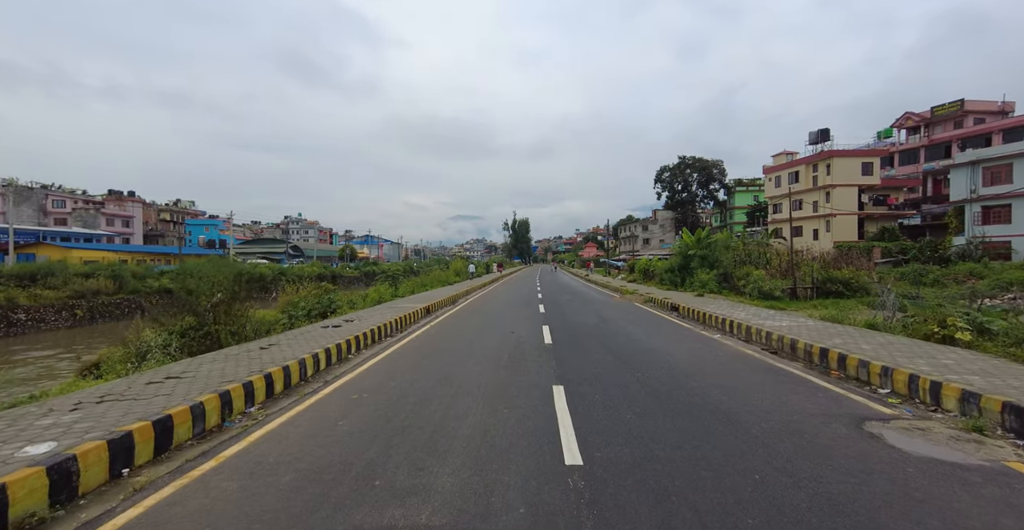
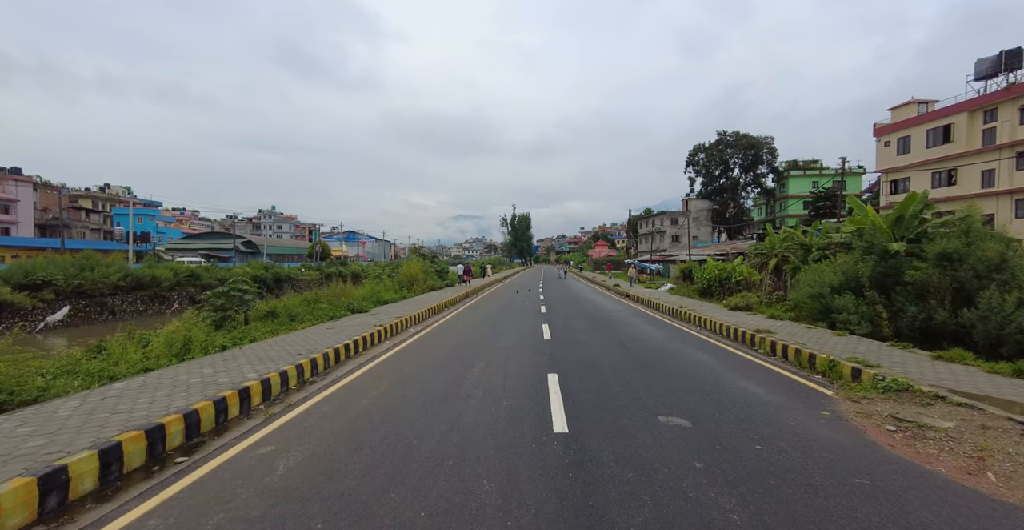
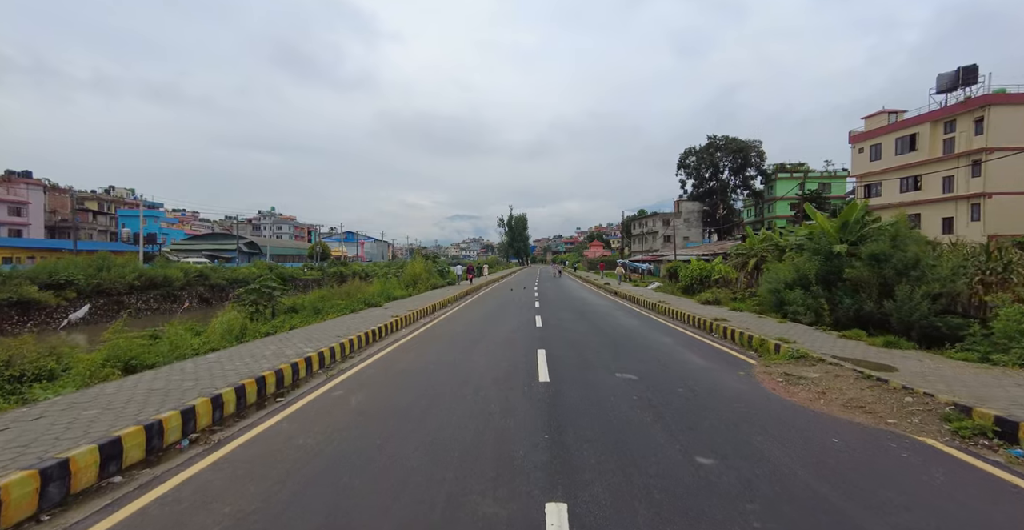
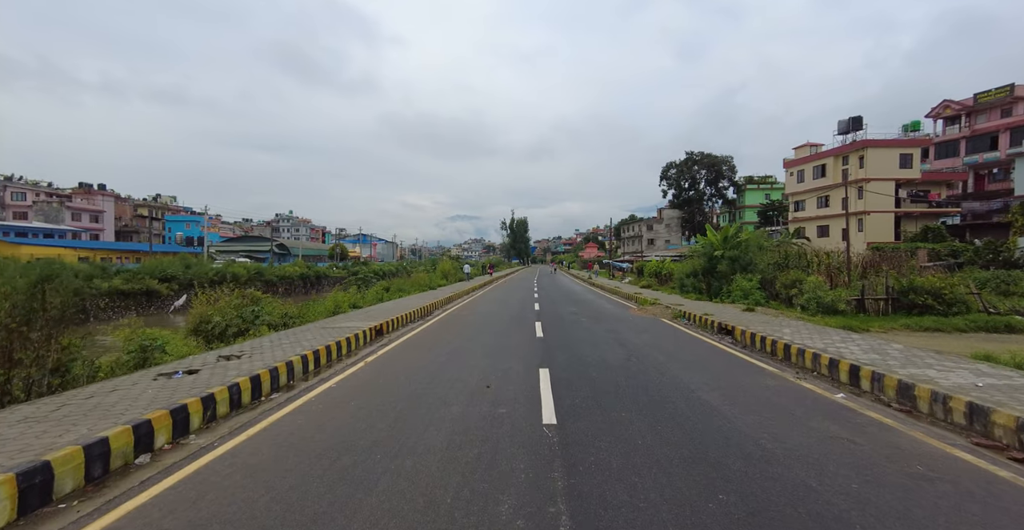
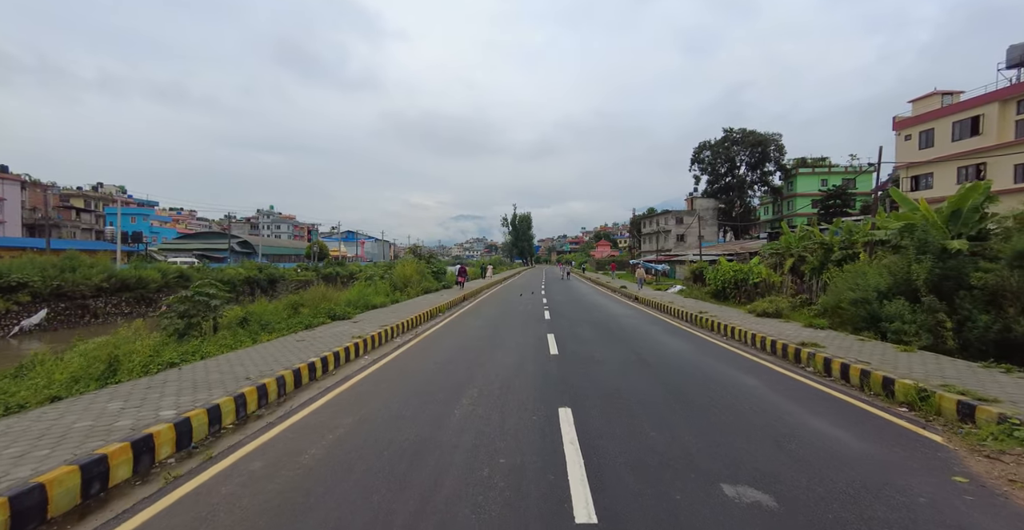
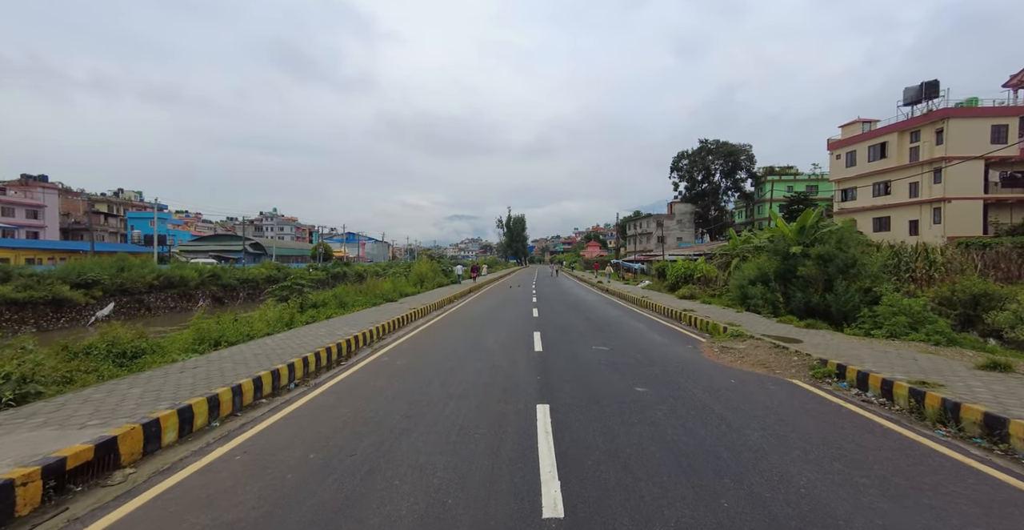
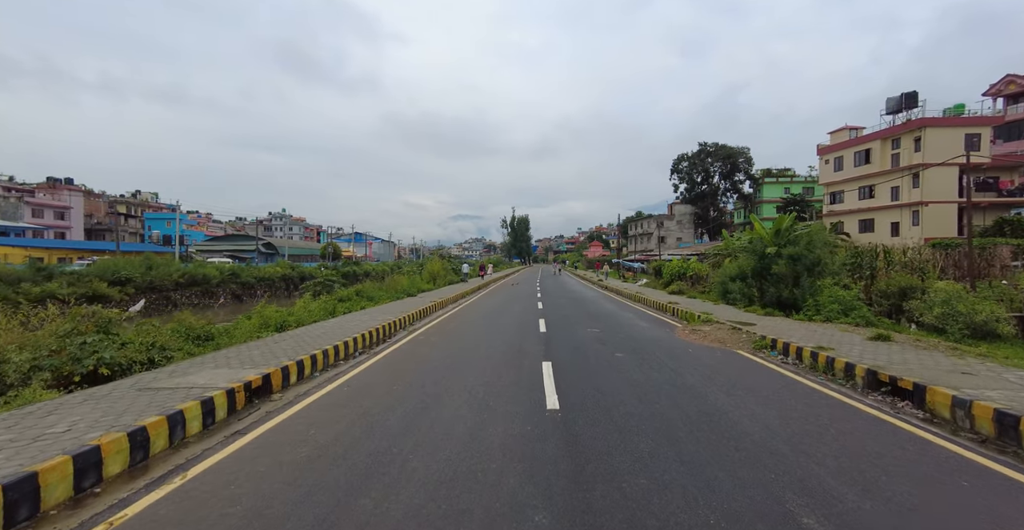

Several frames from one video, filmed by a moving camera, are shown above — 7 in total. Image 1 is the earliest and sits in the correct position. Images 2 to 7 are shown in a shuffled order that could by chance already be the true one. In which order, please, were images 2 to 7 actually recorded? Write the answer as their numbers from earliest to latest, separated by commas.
4, 7, 6, 3, 2, 5
